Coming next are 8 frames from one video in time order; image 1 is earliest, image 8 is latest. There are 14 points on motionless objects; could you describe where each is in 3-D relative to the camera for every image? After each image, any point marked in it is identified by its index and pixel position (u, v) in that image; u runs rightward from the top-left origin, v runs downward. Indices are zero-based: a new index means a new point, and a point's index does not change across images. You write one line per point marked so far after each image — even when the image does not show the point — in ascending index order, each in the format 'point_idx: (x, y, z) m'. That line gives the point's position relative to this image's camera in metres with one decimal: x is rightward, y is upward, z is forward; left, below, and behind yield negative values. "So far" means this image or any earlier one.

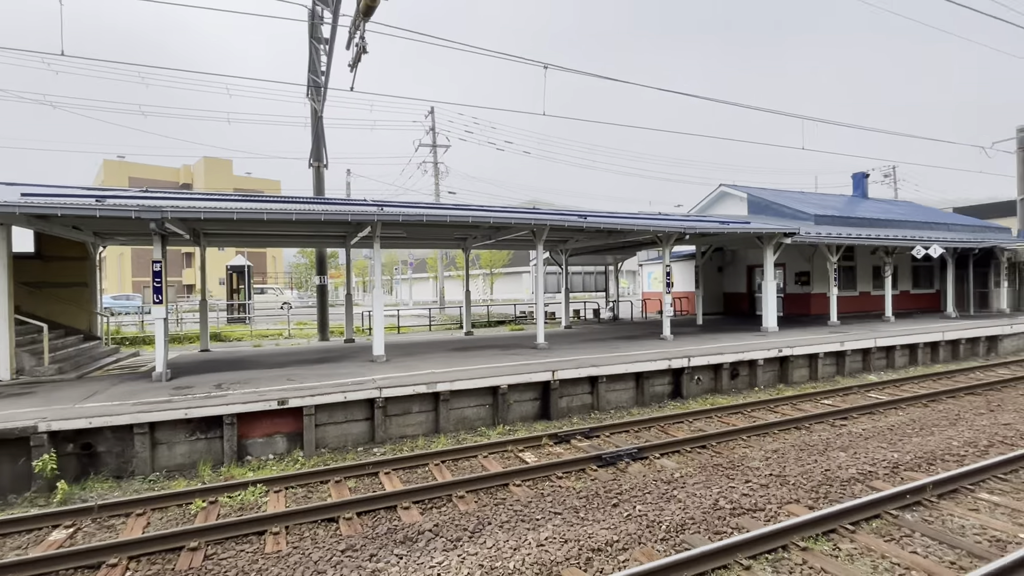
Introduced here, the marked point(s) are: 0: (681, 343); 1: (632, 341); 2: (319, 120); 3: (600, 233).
0: (+3.9, -1.2, +11.4) m
1: (+2.8, -1.2, +11.7) m
2: (-5.6, +4.9, +14.5) m
3: (+2.5, +1.6, +14.4) m
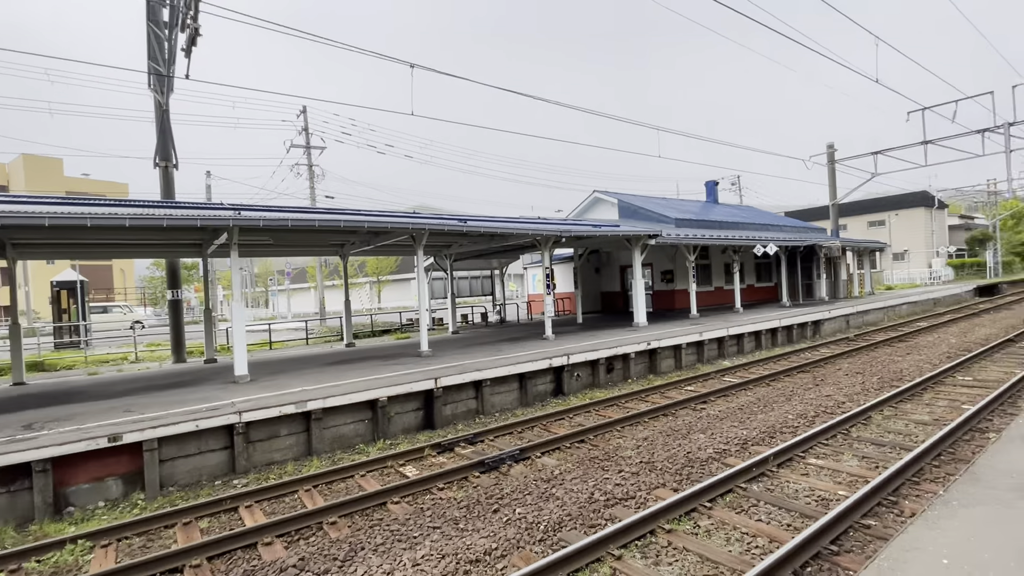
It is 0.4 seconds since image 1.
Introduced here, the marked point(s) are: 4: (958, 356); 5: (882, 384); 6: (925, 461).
0: (+1.2, -1.3, +11.8) m
1: (+0.1, -1.3, +11.8) m
2: (-8.9, +4.5, +12.9) m
3: (-0.8, +1.5, +14.5) m
4: (+10.1, -1.6, +11.4) m
5: (+6.9, -1.8, +9.3) m
6: (+4.5, -1.9, +5.5) m
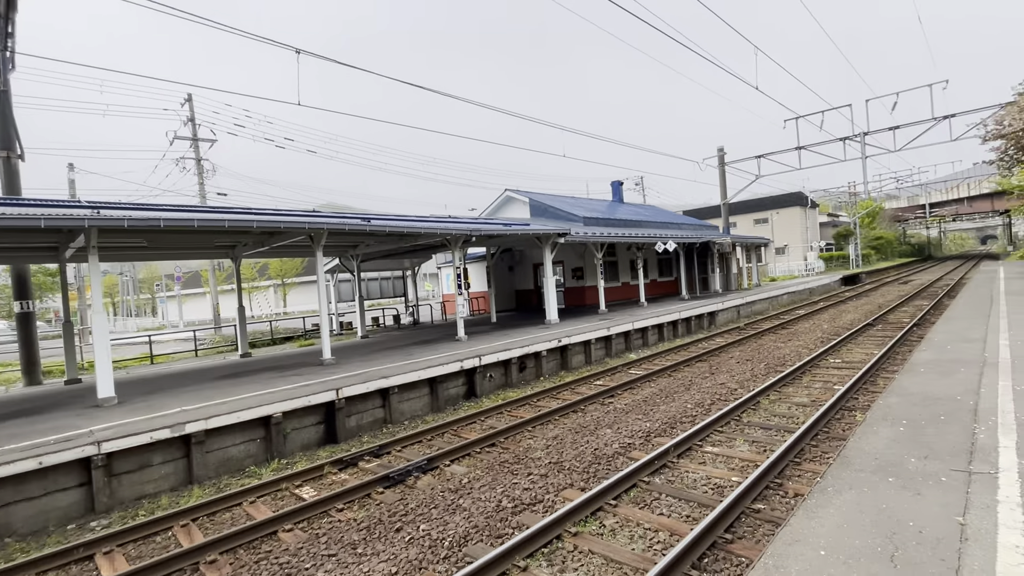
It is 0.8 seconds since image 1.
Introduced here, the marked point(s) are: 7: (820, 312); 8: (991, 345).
0: (-0.9, -1.3, +11.6) m
1: (-1.9, -1.3, +11.5) m
2: (-11.2, +4.2, +11.0) m
3: (-3.4, +1.4, +13.9) m
4: (+8.0, -1.3, +12.7) m
5: (+5.2, -1.6, +10.1) m
6: (+3.4, -1.8, +5.9) m
7: (+11.9, -0.9, +19.4) m
8: (+7.4, -0.9, +7.7) m
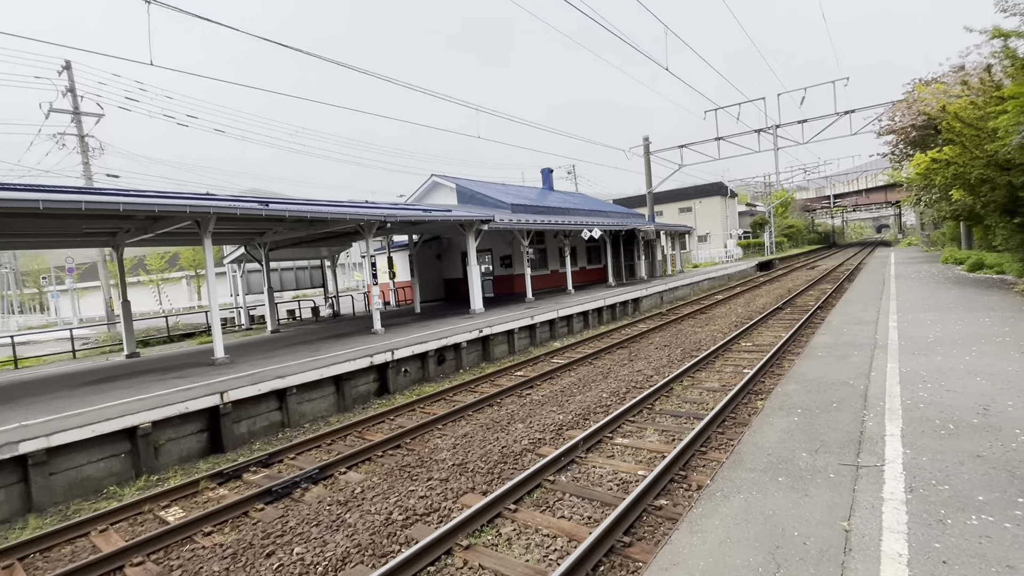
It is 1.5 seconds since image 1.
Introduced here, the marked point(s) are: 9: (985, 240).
0: (-2.7, -1.0, +11.0) m
1: (-3.7, -1.1, +10.7) m
2: (-12.9, +4.3, +9.0) m
3: (-5.5, +1.7, +12.9) m
4: (+6.0, -1.0, +13.1) m
5: (+3.5, -1.4, +10.2) m
6: (+2.3, -1.7, +5.9) m
7: (+9.1, -0.3, +20.3) m
8: (+6.0, -0.7, +8.1) m
9: (+18.5, +1.9, +19.6) m
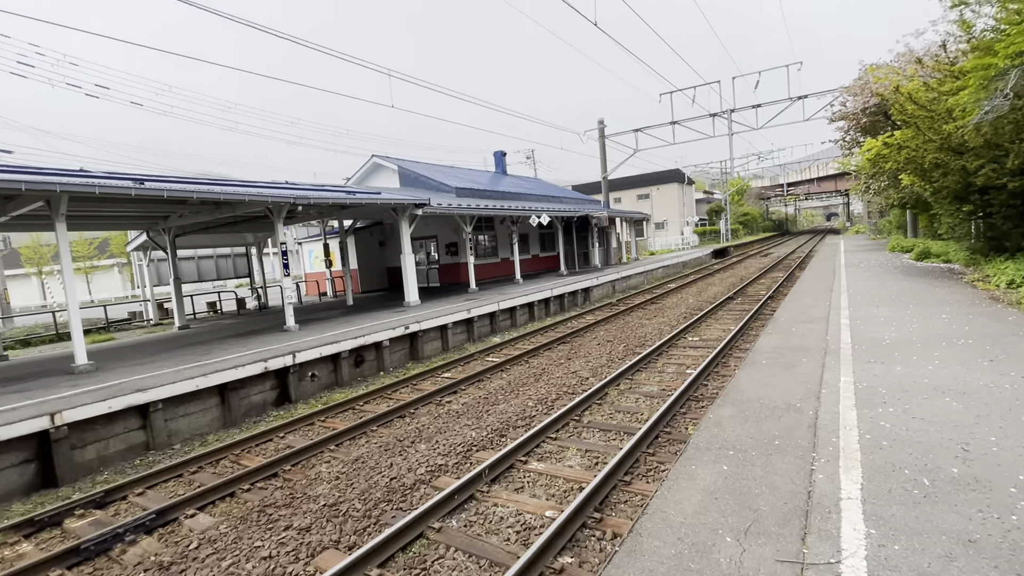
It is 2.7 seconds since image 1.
0: (-4.1, -0.9, +9.7) m
1: (-5.1, -1.0, +9.4) m
2: (-14.1, +4.4, +6.9) m
3: (-7.0, +1.9, +11.4) m
4: (+4.5, -0.7, +12.5) m
5: (+2.2, -1.2, +9.4) m
6: (+1.3, -1.6, +5.0) m
7: (+7.0, +0.1, +19.8) m
8: (+4.8, -0.5, +7.5) m
9: (+16.4, +2.3, +19.7) m
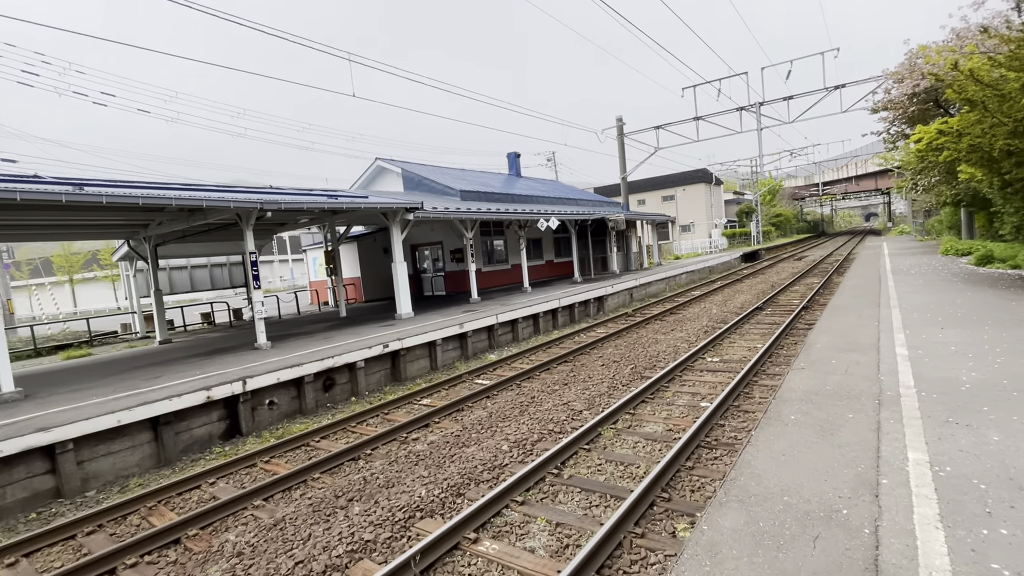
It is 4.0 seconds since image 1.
0: (-4.2, -1.1, +8.8) m
1: (-5.3, -1.2, +8.5) m
2: (-14.4, +4.1, +6.5) m
3: (-7.1, +1.6, +10.6) m
4: (+4.4, -1.0, +11.1) m
5: (+2.0, -1.4, +8.1) m
6: (+0.9, -1.8, +3.8) m
7: (+7.4, -0.2, +18.3) m
8: (+4.5, -0.7, +6.1) m
9: (+16.8, +2.1, +17.7) m
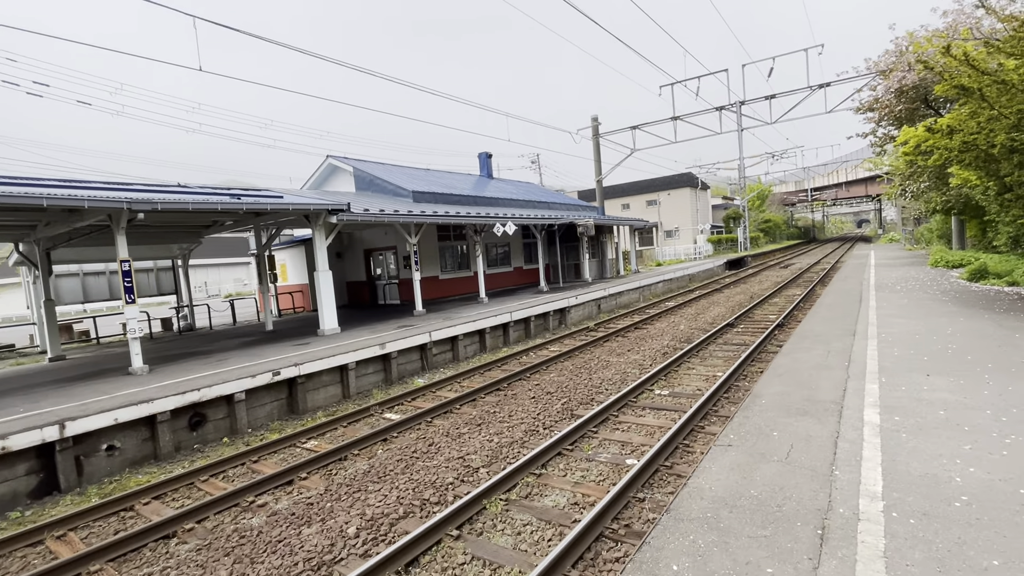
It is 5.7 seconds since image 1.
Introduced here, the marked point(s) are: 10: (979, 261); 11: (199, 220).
0: (-5.5, -1.4, +7.4) m
1: (-6.6, -1.4, +7.1) m
2: (-15.6, +4.0, +5.0) m
3: (-8.4, +1.4, +9.2) m
4: (+3.1, -1.3, +9.7) m
5: (+0.7, -1.7, +6.8) m
6: (-0.4, -2.1, +2.4) m
7: (+6.0, -0.6, +17.0) m
8: (+3.3, -1.0, +4.8) m
9: (+15.4, +1.6, +16.5) m
10: (+11.8, +0.7, +12.7) m
11: (-7.7, +1.7, +12.3) m
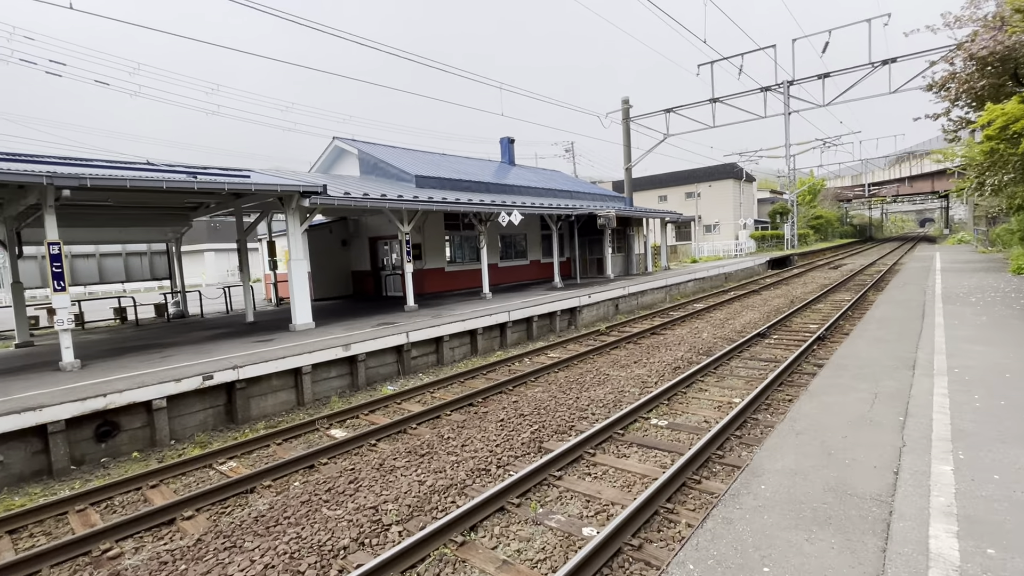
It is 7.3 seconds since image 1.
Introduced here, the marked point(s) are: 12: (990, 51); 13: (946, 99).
0: (-5.9, -1.2, +6.5) m
1: (-7.0, -1.2, +6.3) m
2: (-16.1, +4.4, +4.9) m
3: (-8.6, +1.7, +8.5) m
4: (+2.8, -1.3, +8.2) m
5: (+0.2, -1.7, +5.5) m
6: (-1.2, -2.1, +1.2) m
7: (+6.3, -0.6, +15.2) m
8: (+2.6, -1.2, +3.3) m
9: (+15.7, +1.3, +14.0) m
10: (+11.8, +0.4, +10.5) m
11: (-7.6, +2.0, +11.6) m
12: (+10.3, +5.1, +10.8) m
13: (+12.3, +5.3, +14.2) m
